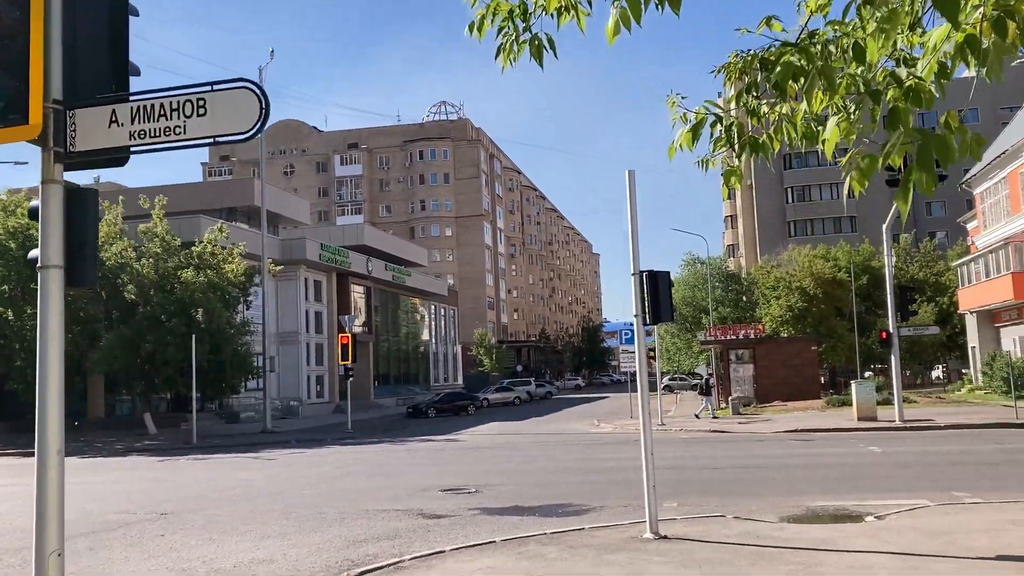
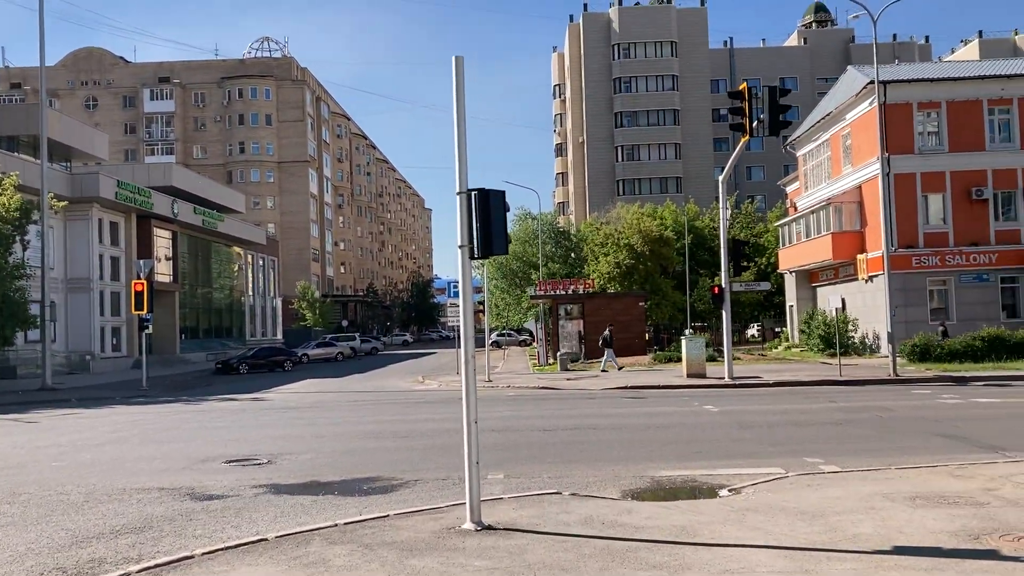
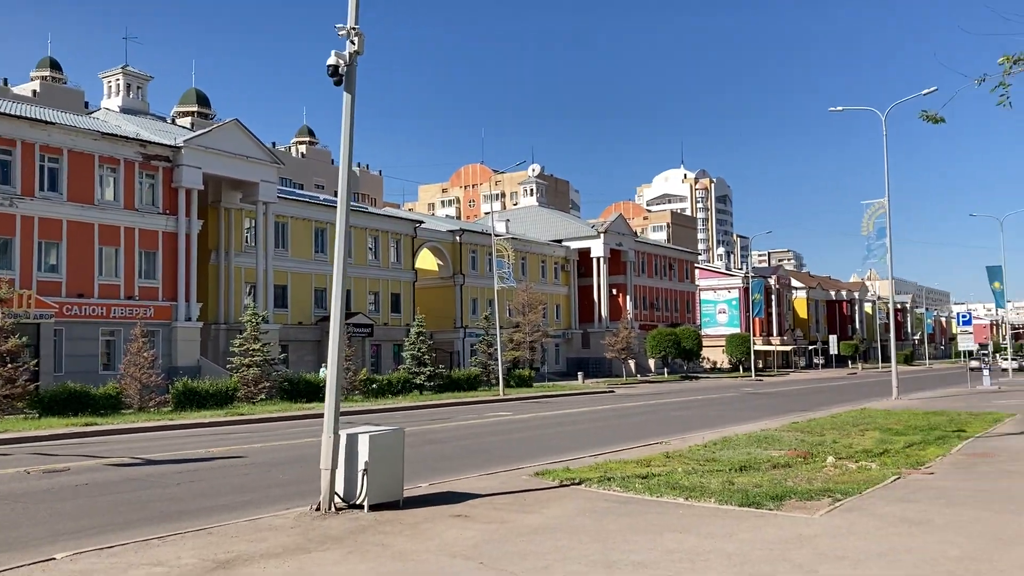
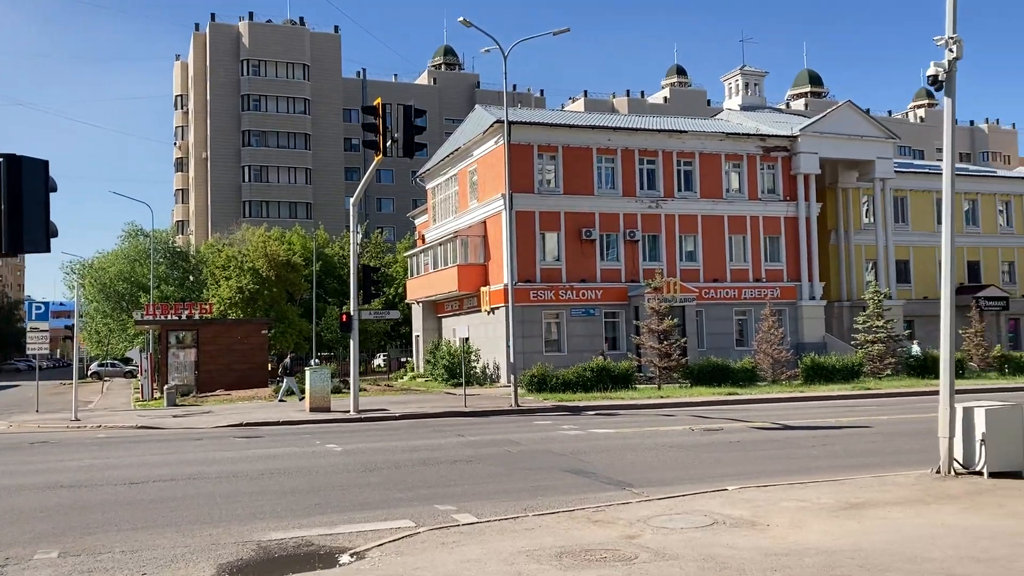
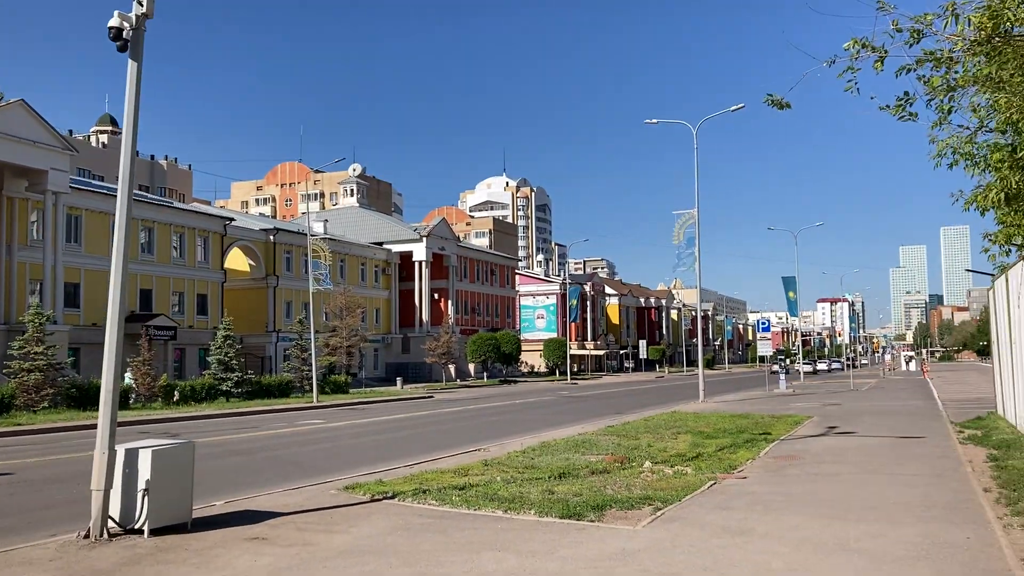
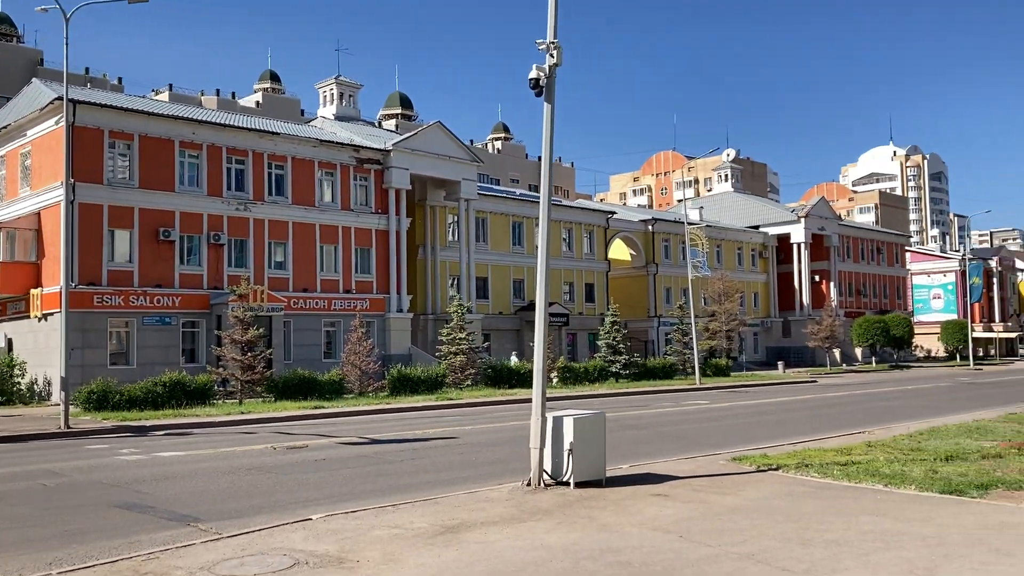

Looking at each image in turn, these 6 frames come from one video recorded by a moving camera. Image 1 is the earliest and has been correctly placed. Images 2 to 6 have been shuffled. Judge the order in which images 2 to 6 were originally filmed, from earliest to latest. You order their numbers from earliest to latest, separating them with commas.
2, 4, 6, 3, 5
